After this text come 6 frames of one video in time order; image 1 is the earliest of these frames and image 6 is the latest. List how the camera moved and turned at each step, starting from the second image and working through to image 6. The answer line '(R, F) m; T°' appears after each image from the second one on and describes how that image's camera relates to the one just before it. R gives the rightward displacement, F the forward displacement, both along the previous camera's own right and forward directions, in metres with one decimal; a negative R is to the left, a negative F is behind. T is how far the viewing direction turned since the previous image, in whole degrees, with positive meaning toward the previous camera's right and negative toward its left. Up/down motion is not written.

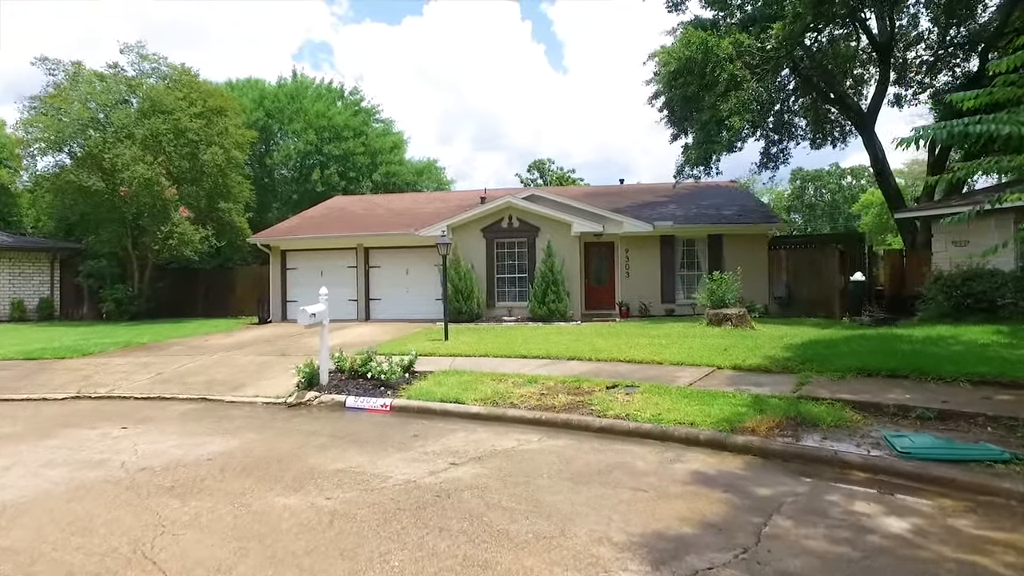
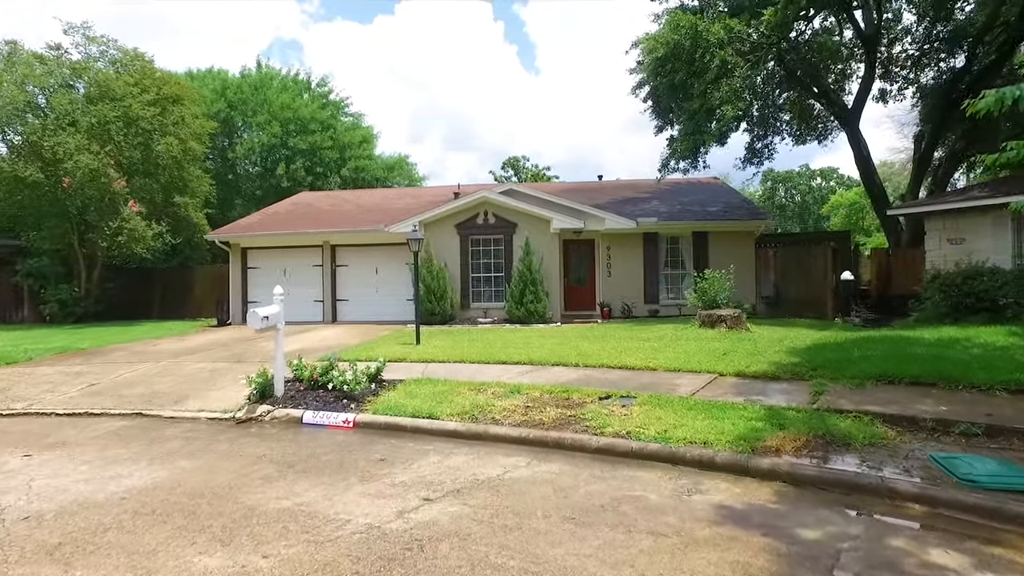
(-0.1, +1.1) m; +2°
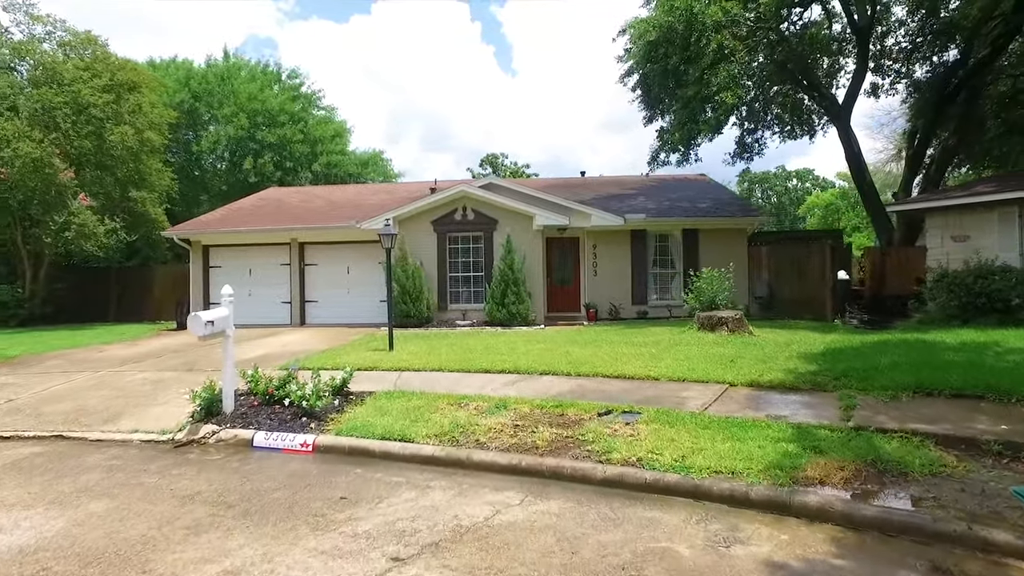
(-0.1, +1.1) m; +2°
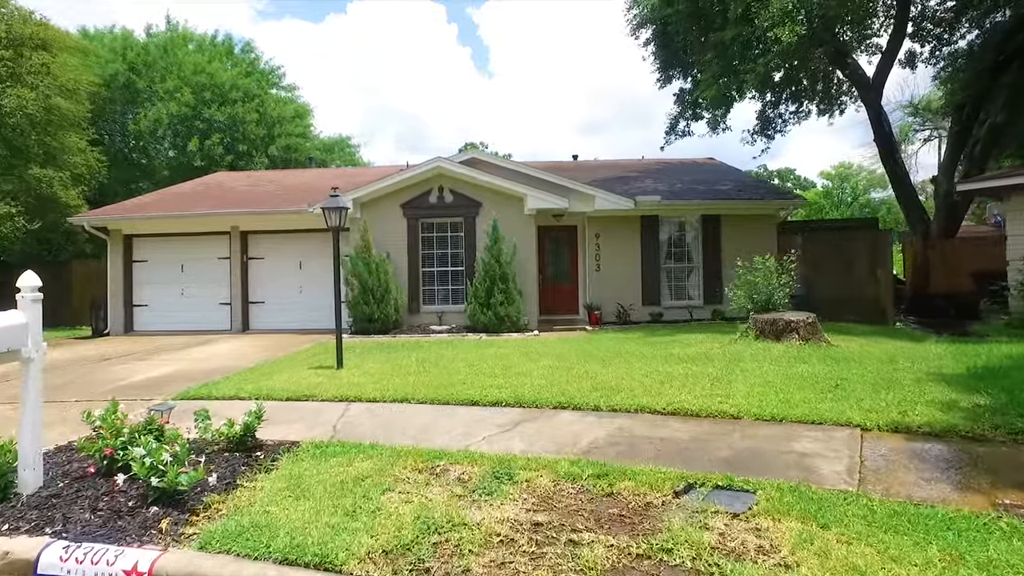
(-0.2, +3.1) m; +2°
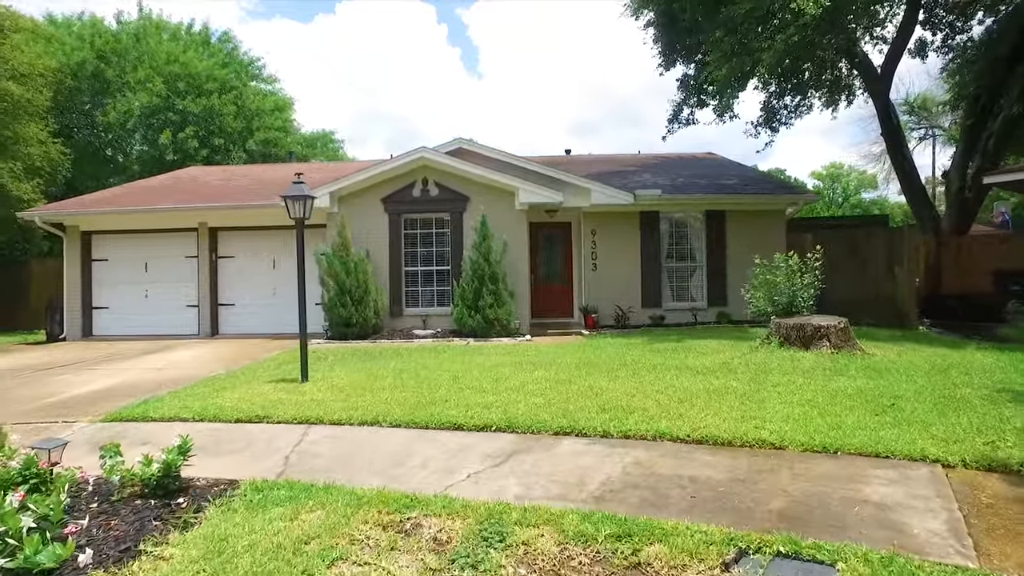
(0.0, +1.1) m; +1°
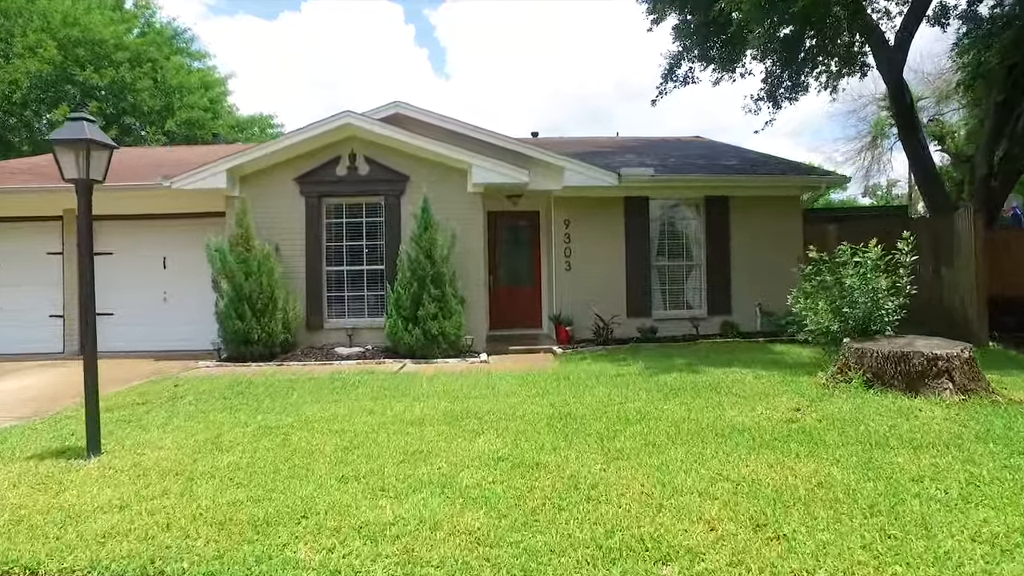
(+0.2, +3.0) m; +3°
